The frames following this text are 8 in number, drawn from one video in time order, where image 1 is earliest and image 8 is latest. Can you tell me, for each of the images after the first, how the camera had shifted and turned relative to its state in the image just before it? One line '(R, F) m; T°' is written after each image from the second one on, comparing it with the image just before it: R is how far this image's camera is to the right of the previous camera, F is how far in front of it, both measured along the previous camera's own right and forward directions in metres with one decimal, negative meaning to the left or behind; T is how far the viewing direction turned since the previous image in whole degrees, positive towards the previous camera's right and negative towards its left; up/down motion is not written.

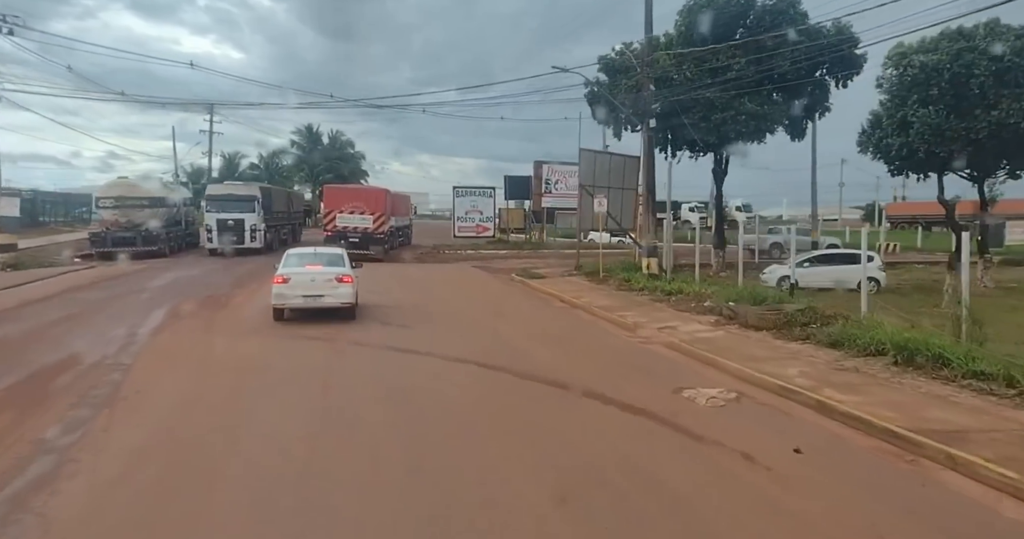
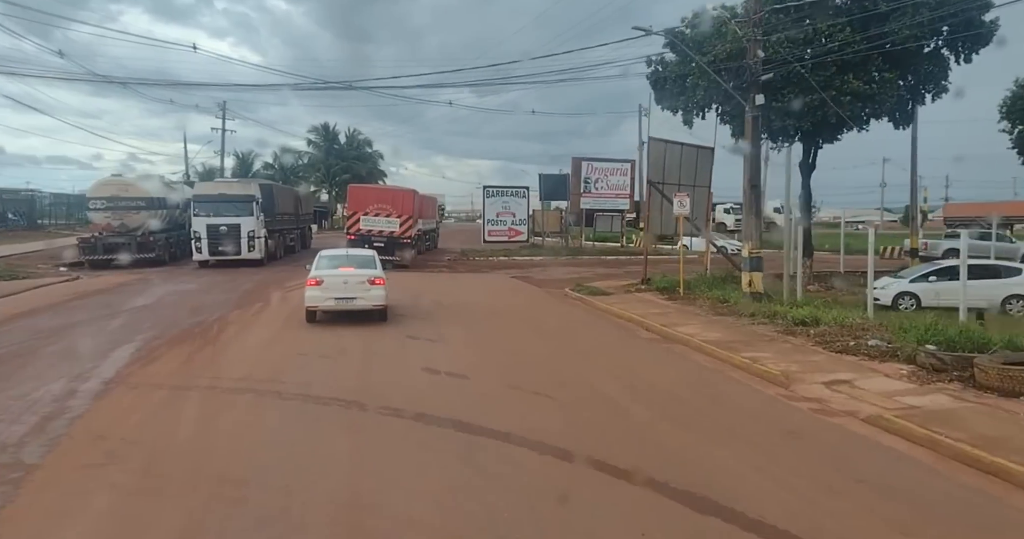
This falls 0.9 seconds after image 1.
(-1.2, +3.7) m; -1°
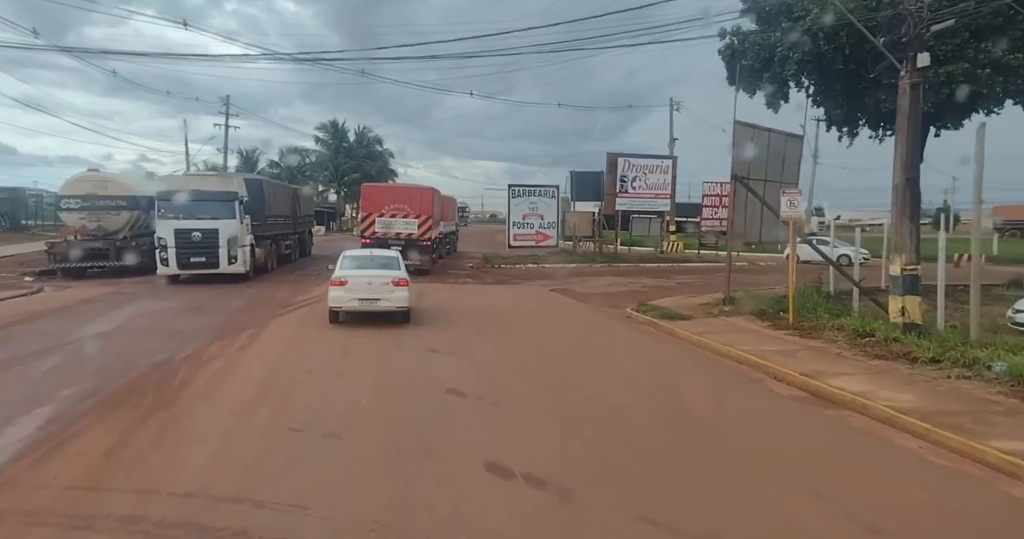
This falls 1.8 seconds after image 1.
(-1.1, +3.6) m; -1°
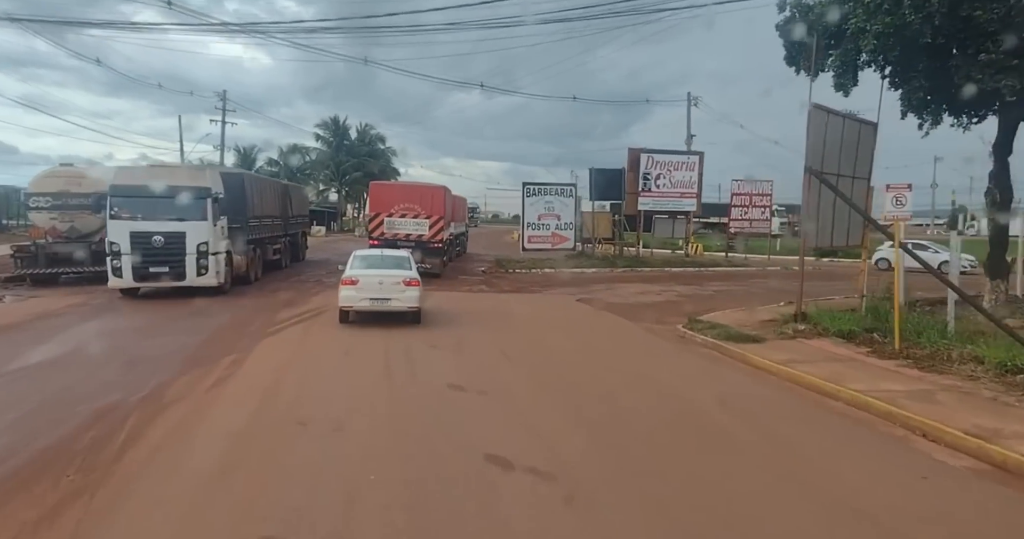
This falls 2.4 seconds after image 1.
(-0.6, +2.3) m; 0°
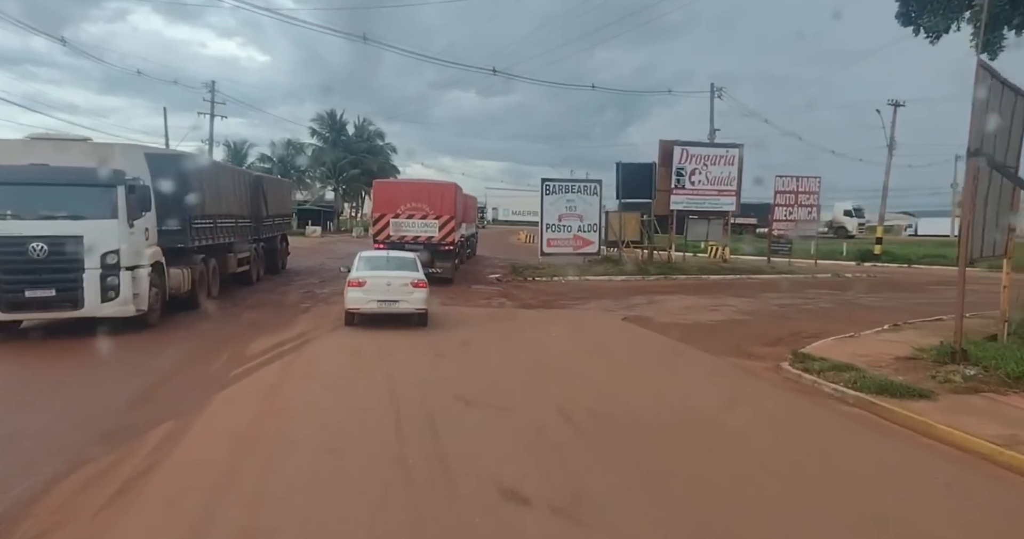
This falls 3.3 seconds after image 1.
(-0.8, +3.4) m; 0°
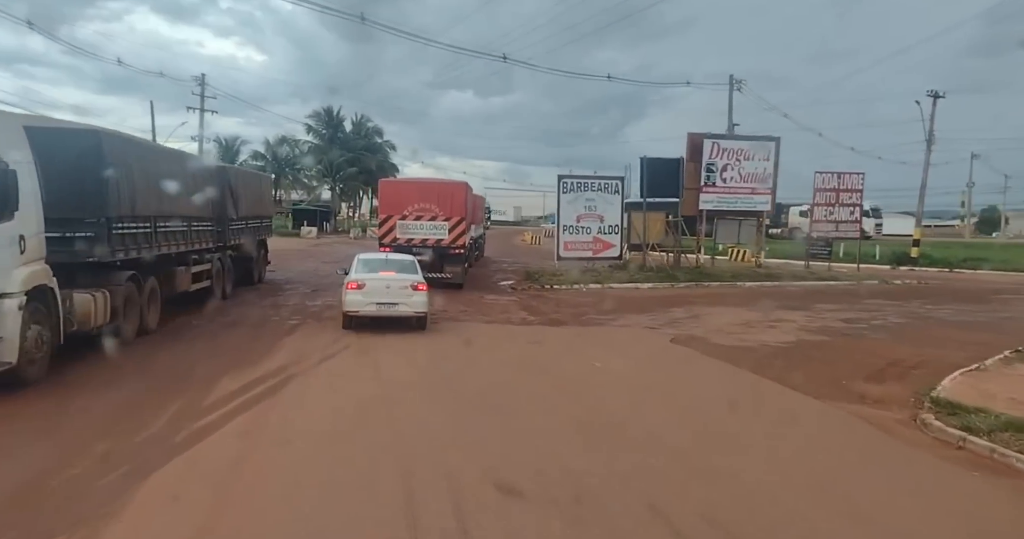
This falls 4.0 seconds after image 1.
(-0.6, +2.6) m; 0°
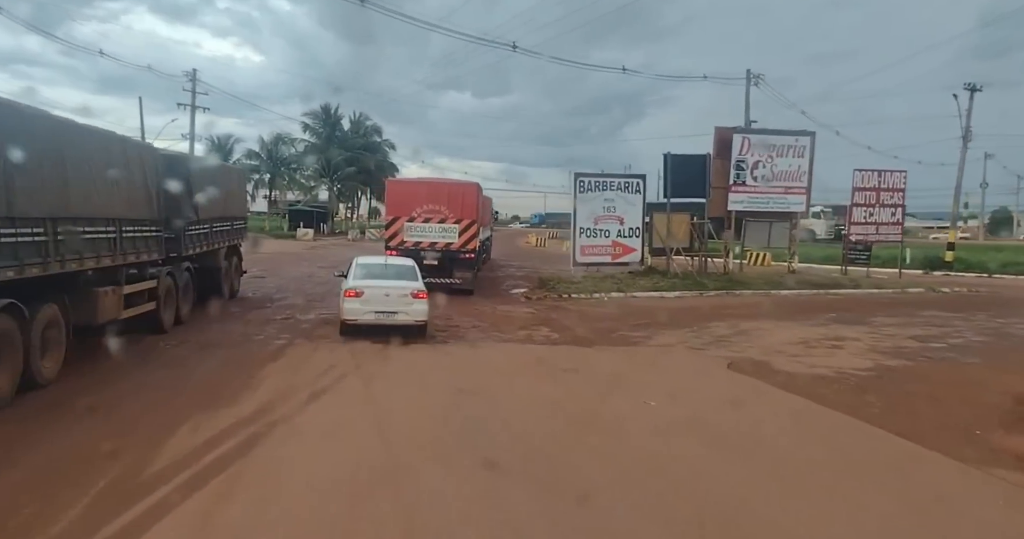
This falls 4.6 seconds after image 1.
(-0.5, +2.1) m; 0°
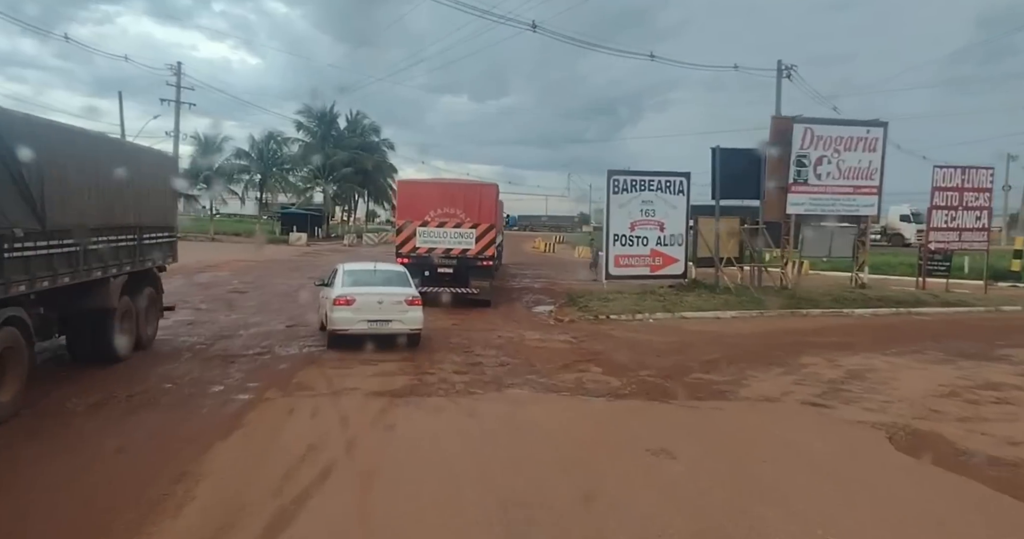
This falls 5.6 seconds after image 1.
(-0.8, +3.5) m; 0°
